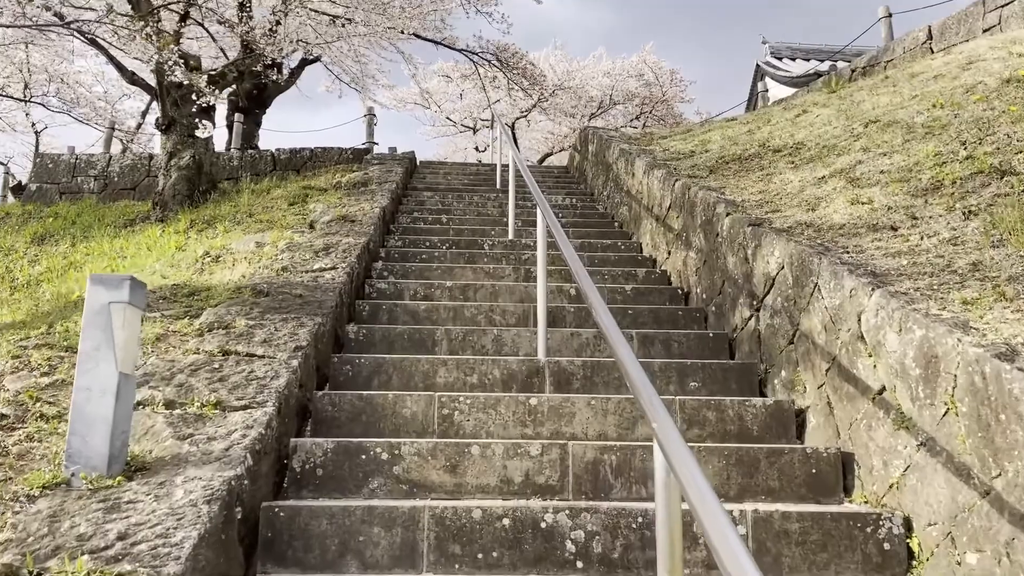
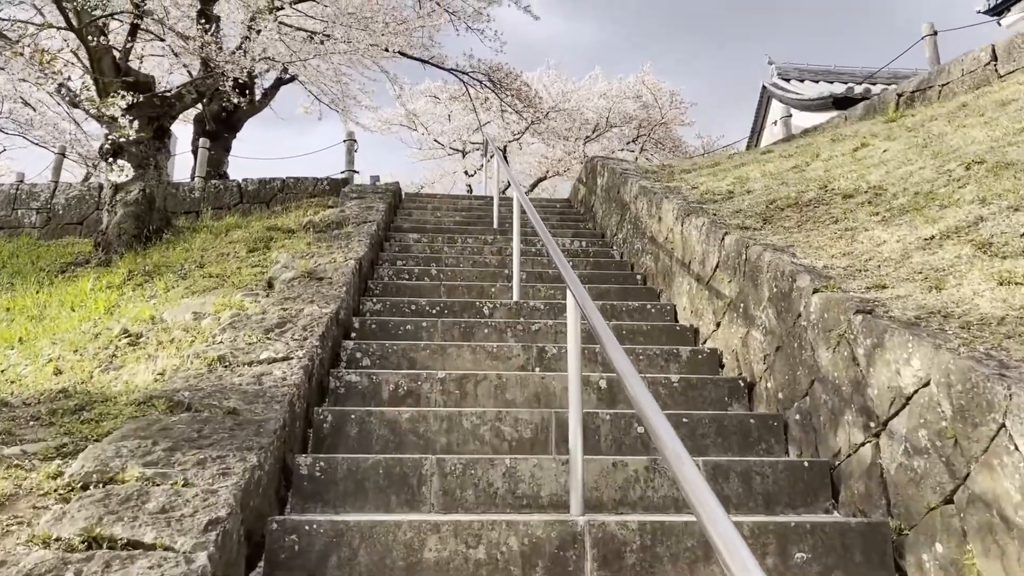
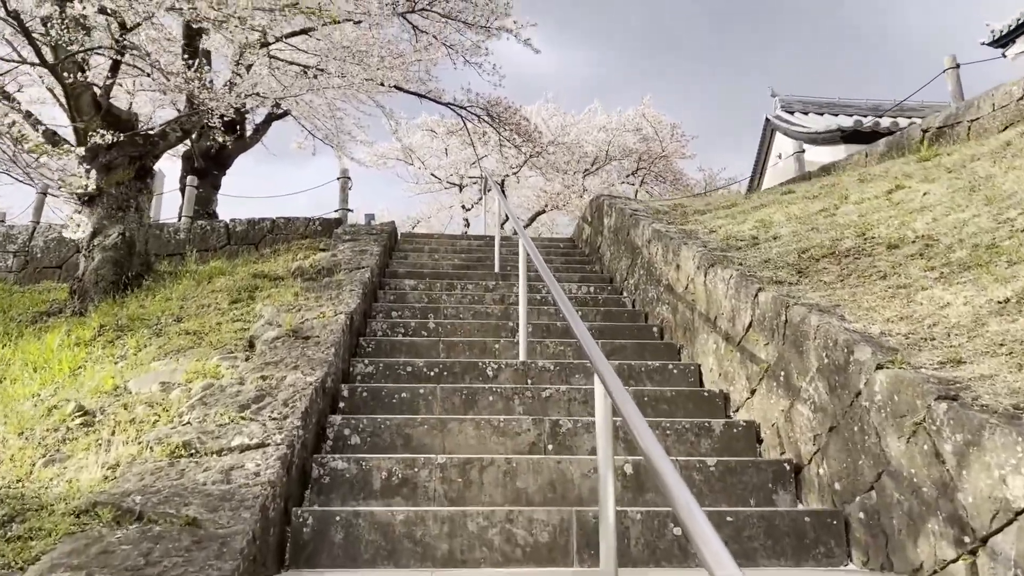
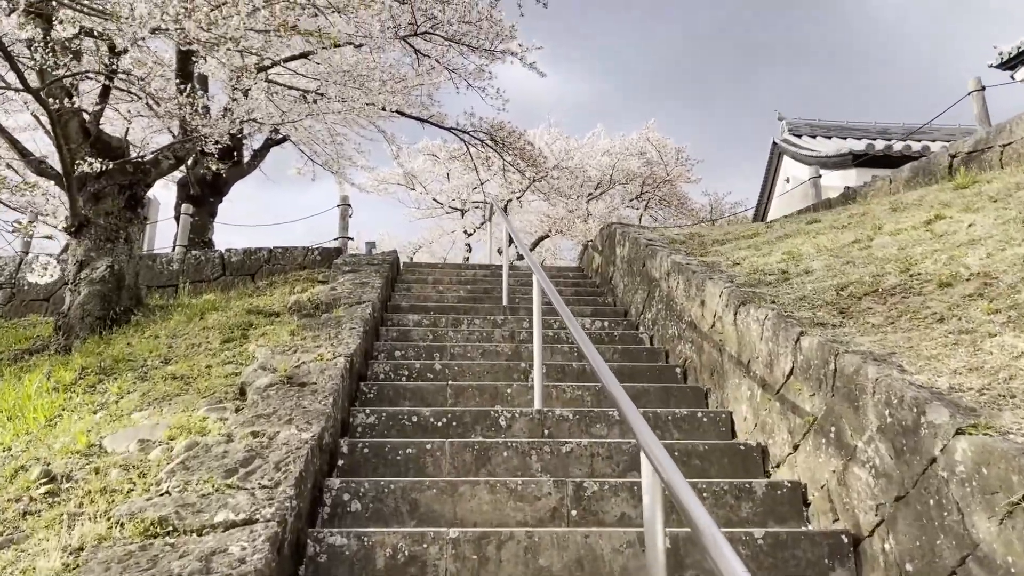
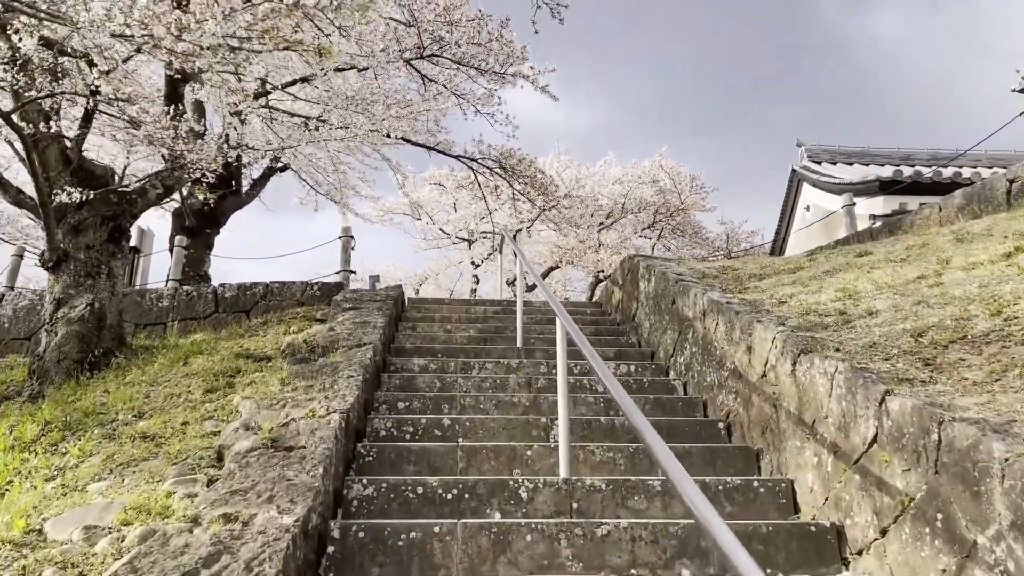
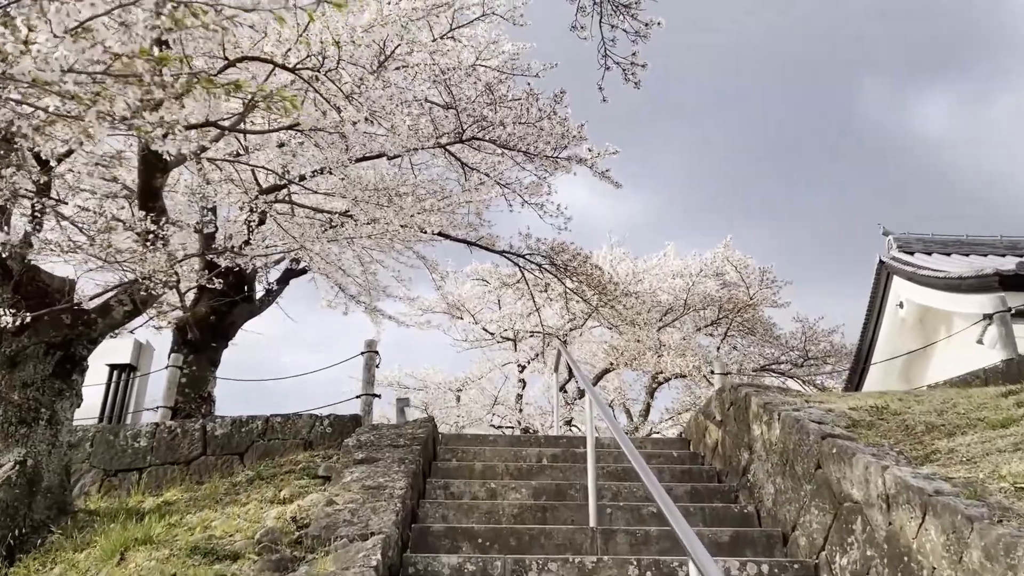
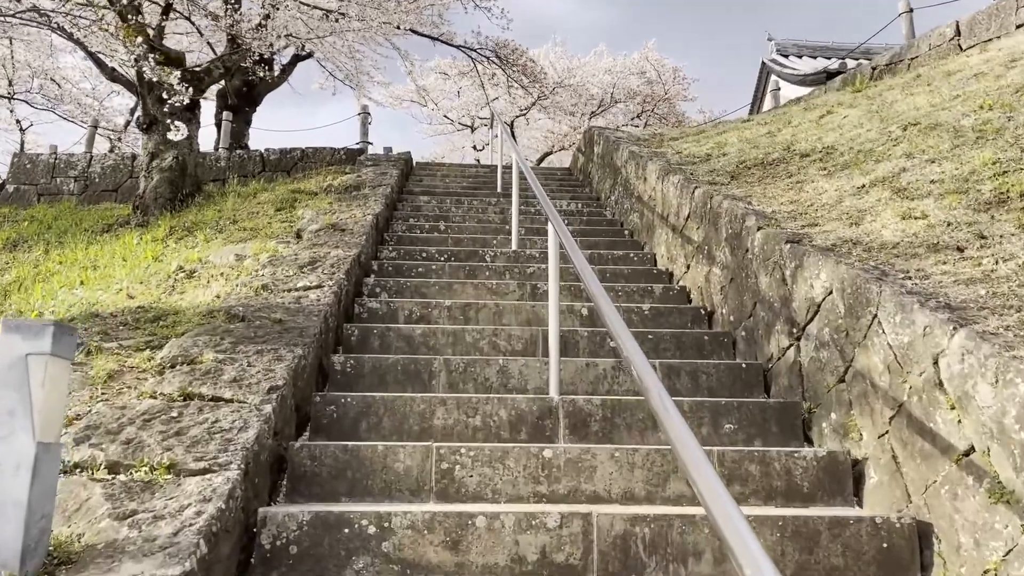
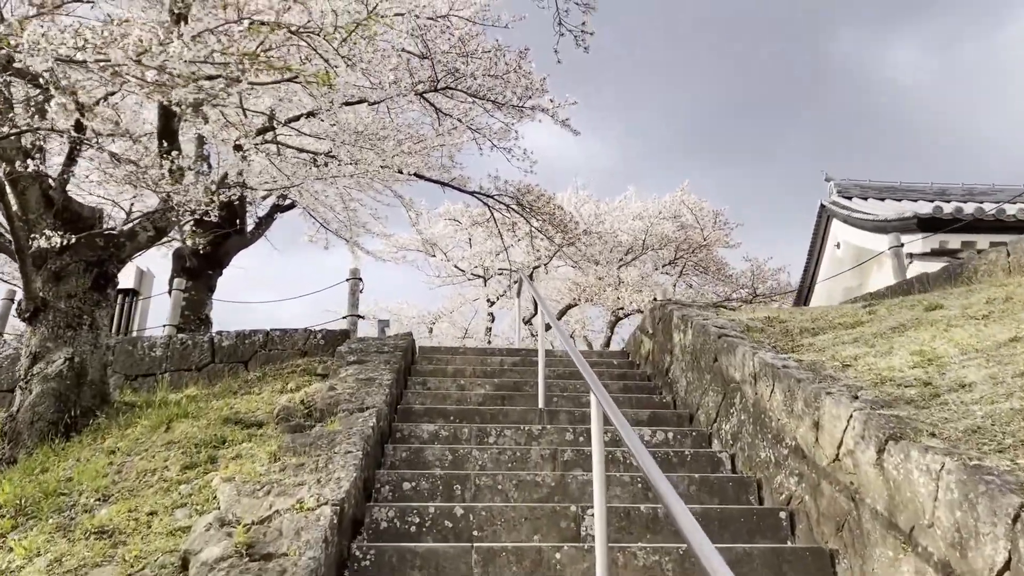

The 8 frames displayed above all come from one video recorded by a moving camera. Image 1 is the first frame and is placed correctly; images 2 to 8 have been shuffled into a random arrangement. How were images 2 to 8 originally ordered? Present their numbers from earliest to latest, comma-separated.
7, 2, 3, 4, 5, 8, 6
